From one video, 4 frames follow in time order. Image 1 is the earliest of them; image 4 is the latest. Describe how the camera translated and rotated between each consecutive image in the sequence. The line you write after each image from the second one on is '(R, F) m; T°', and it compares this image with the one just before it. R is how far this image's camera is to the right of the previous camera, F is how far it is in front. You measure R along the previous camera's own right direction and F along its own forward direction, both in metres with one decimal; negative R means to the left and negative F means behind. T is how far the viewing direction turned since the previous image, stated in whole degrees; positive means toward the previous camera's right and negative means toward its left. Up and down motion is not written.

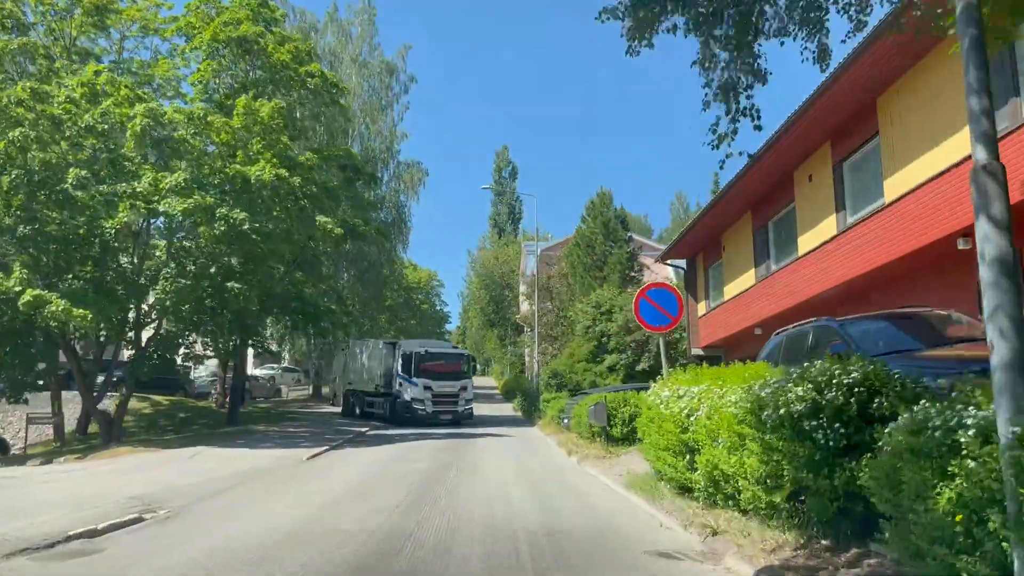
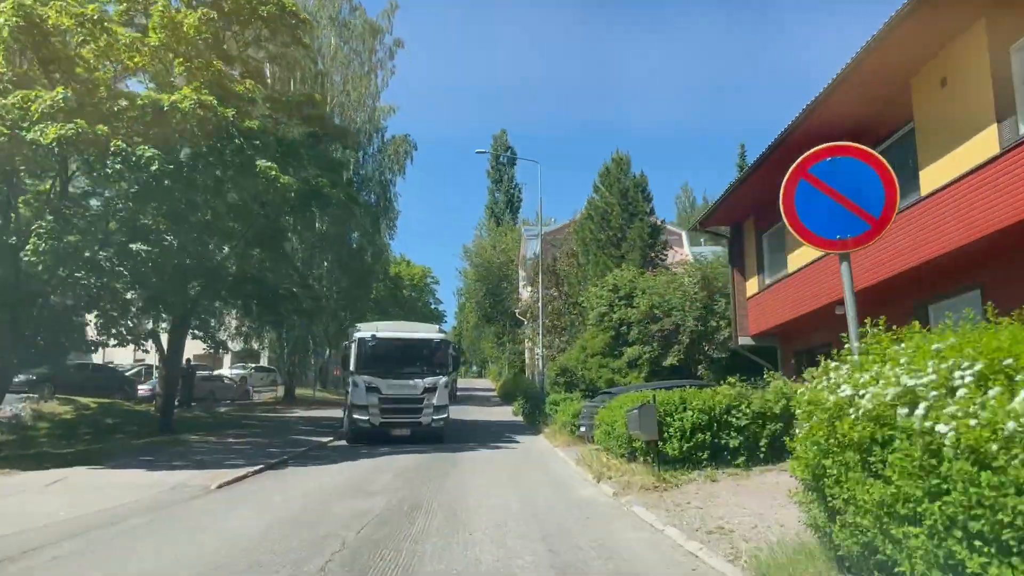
(-0.1, +6.3) m; 0°
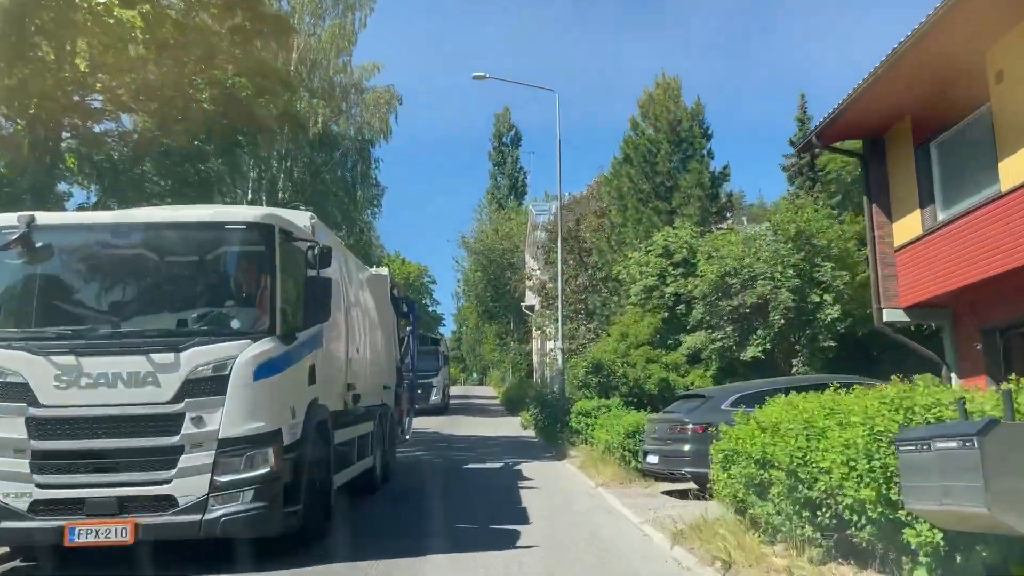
(-0.3, +8.7) m; 0°
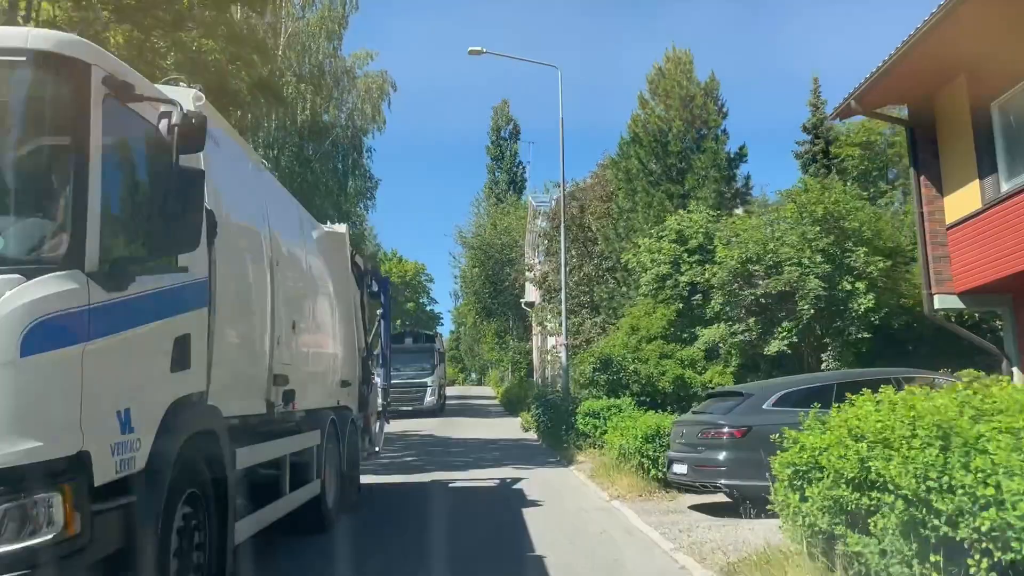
(0.0, +1.8) m; 0°
